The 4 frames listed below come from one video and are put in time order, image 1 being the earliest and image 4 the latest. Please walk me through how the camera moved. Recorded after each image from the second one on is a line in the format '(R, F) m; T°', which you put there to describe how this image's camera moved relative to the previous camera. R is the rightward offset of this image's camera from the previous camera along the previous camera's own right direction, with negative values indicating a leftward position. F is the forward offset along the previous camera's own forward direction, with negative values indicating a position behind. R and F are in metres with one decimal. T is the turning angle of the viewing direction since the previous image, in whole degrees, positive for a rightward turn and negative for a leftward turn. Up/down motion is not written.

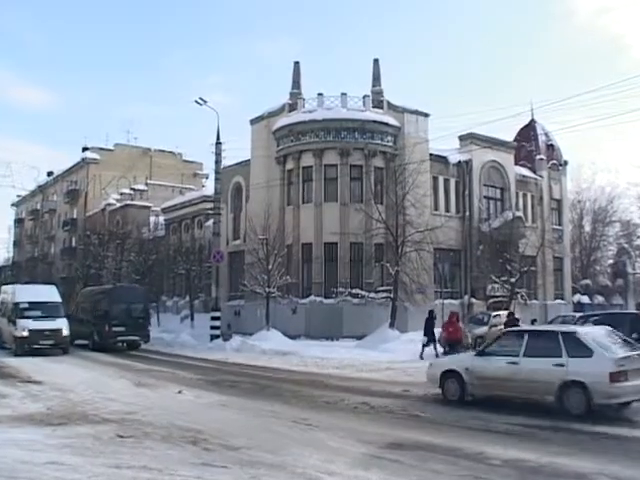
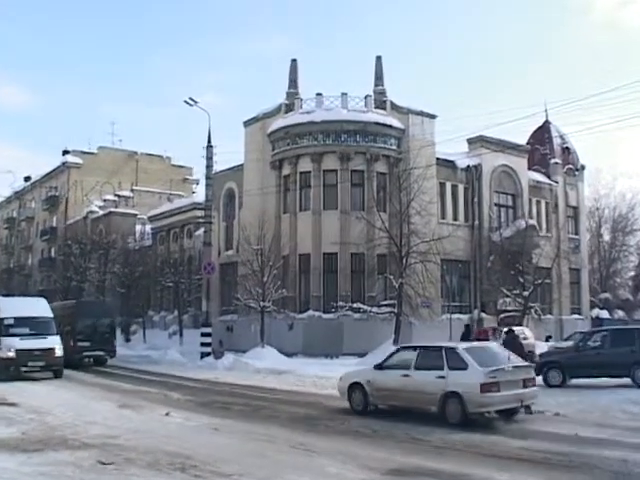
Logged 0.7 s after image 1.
(-0.1, +3.6) m; 0°
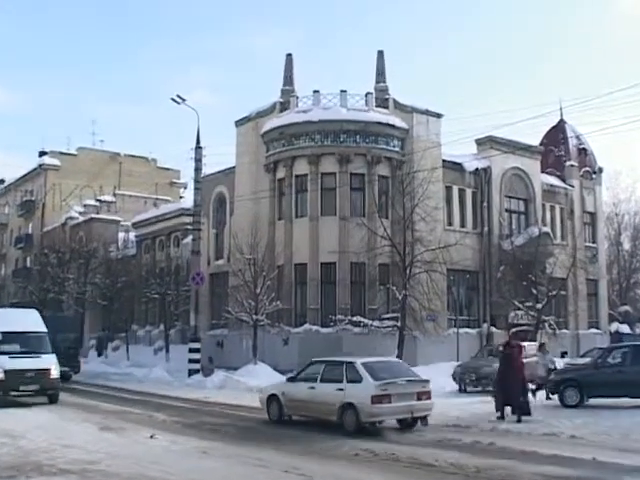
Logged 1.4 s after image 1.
(-0.1, +3.5) m; 0°
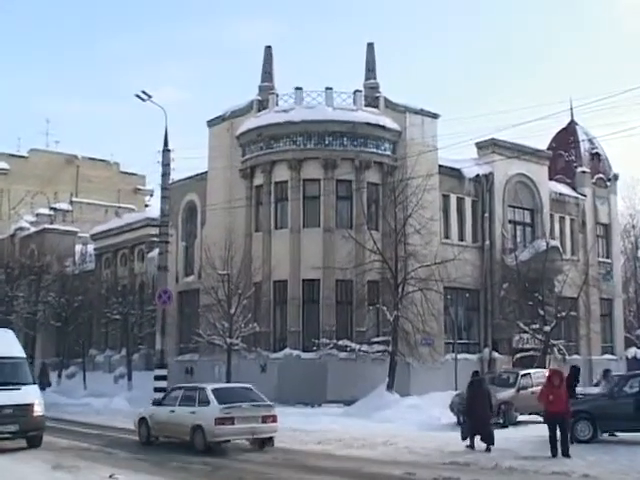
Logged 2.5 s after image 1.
(-0.2, +4.8) m; +1°
